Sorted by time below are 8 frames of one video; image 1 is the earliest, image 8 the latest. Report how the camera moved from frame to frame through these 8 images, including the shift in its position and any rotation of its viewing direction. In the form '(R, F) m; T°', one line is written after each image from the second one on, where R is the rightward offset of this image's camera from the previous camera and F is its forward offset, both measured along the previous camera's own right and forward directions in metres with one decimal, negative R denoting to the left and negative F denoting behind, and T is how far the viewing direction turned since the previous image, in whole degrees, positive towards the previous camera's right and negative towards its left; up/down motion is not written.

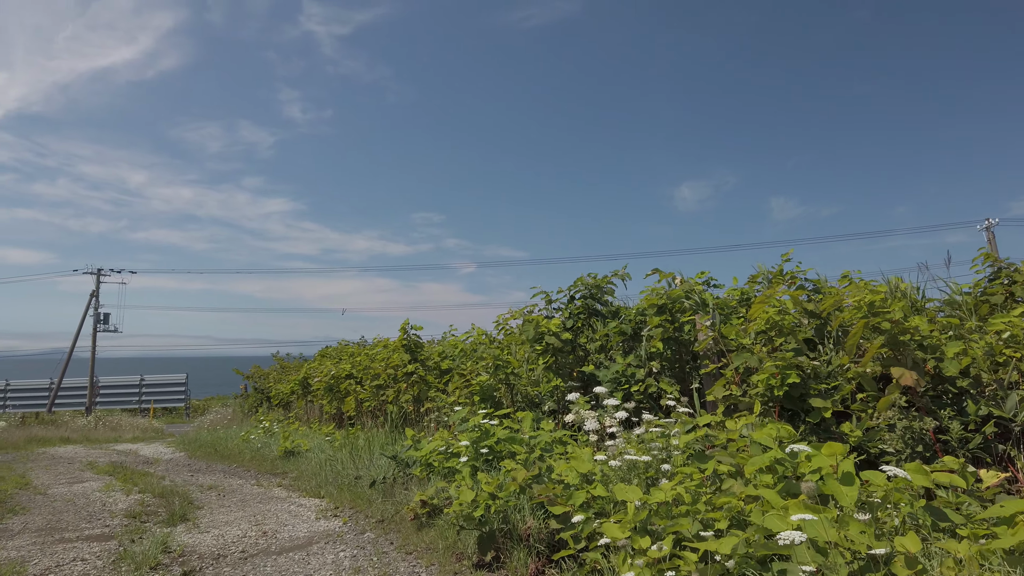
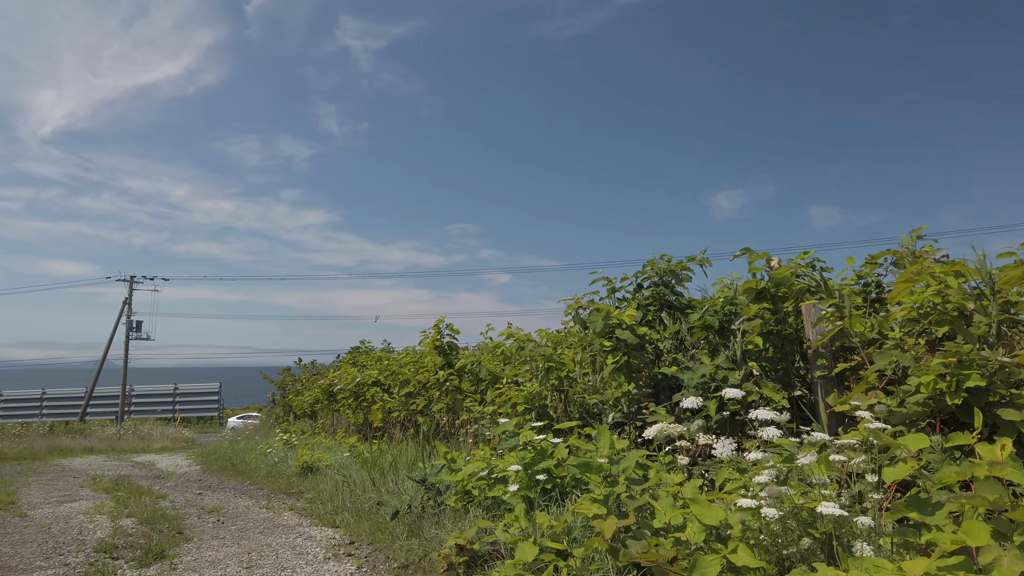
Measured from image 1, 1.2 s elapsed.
(-0.2, +1.2) m; -4°
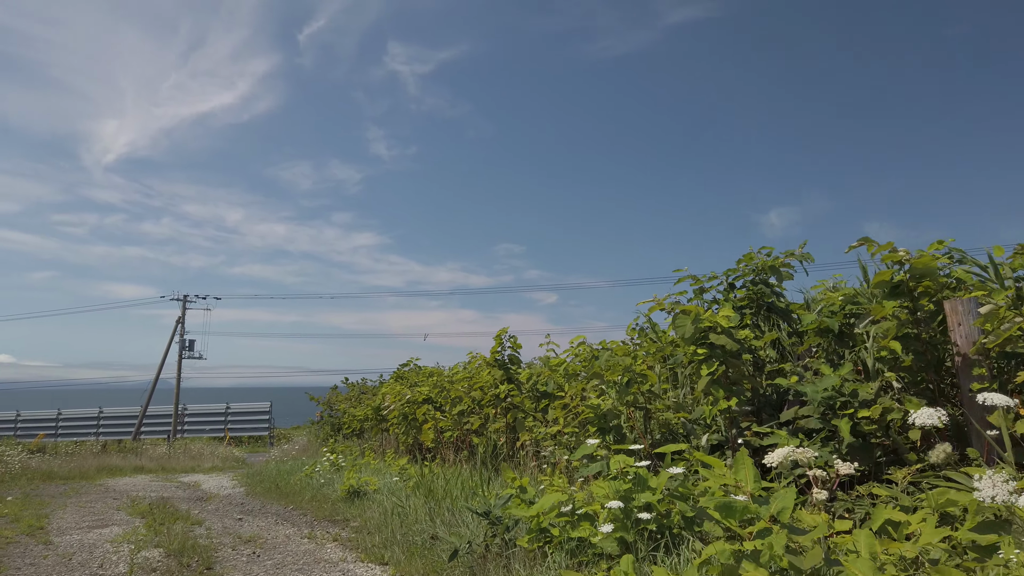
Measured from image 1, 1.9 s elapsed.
(-0.3, +0.7) m; -5°
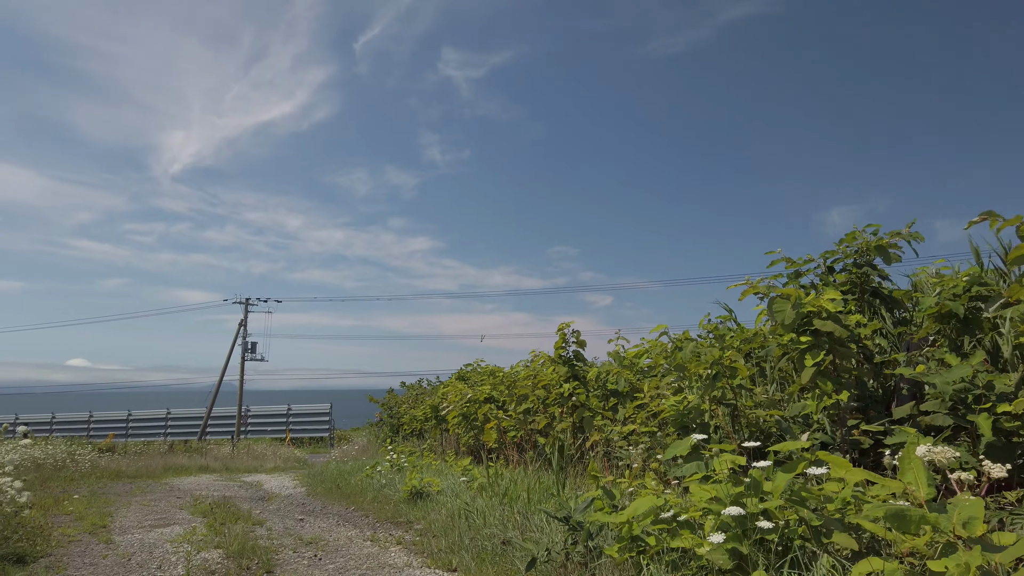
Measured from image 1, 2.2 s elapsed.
(-0.2, +0.5) m; -5°
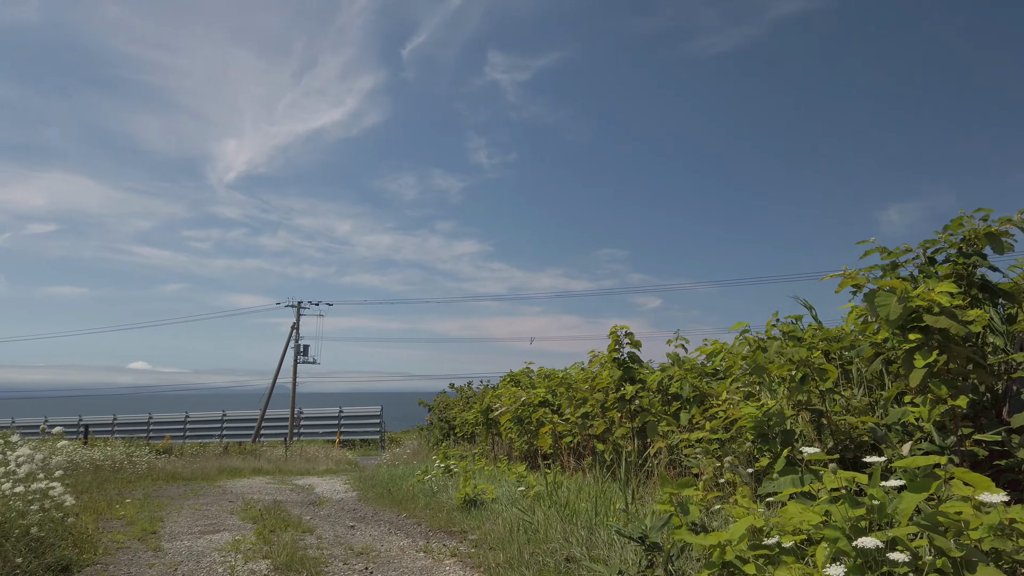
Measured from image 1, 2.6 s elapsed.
(-0.2, +0.4) m; -4°
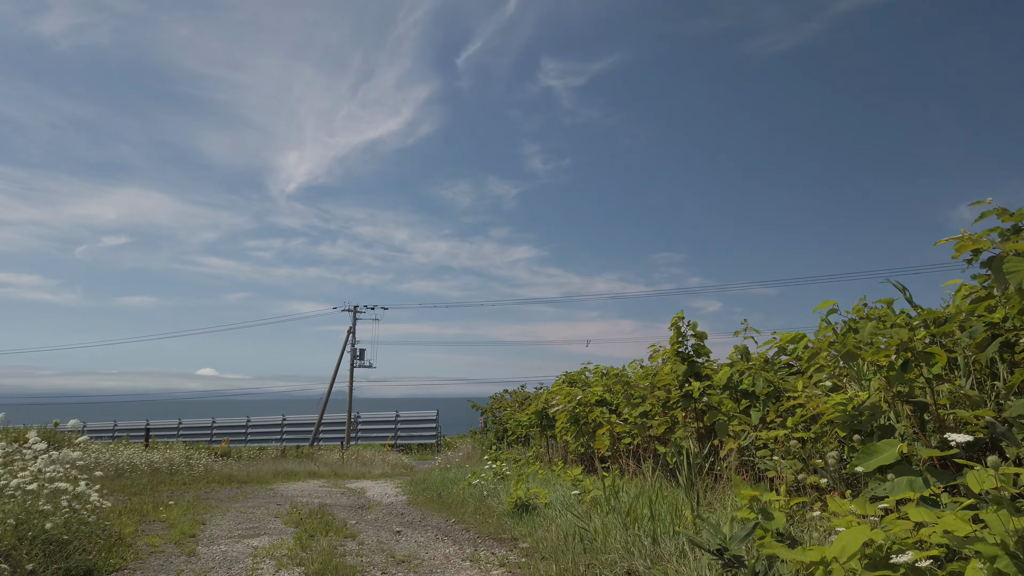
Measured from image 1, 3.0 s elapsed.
(0.0, +0.5) m; -5°
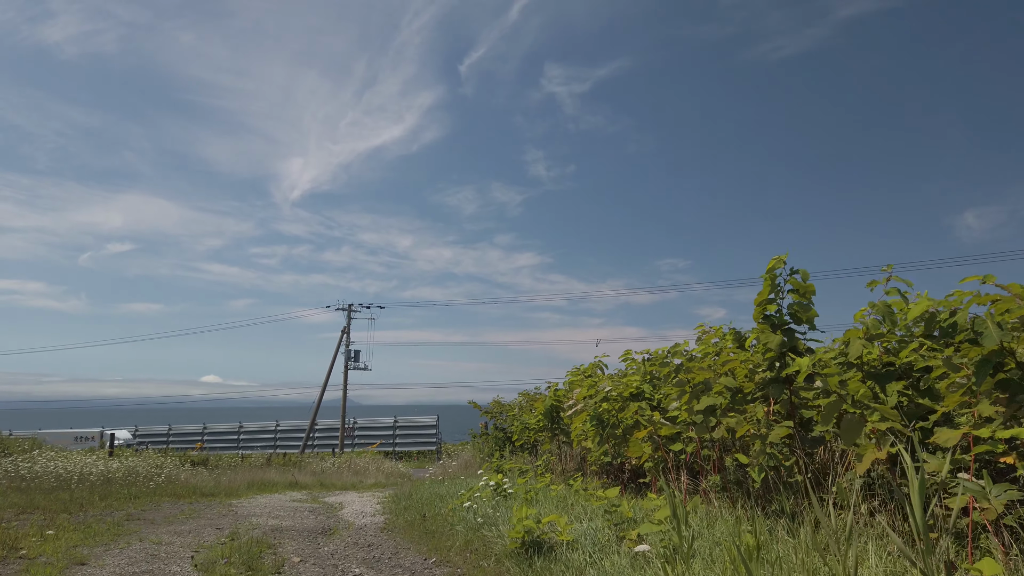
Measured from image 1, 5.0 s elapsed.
(0.0, +1.5) m; -1°
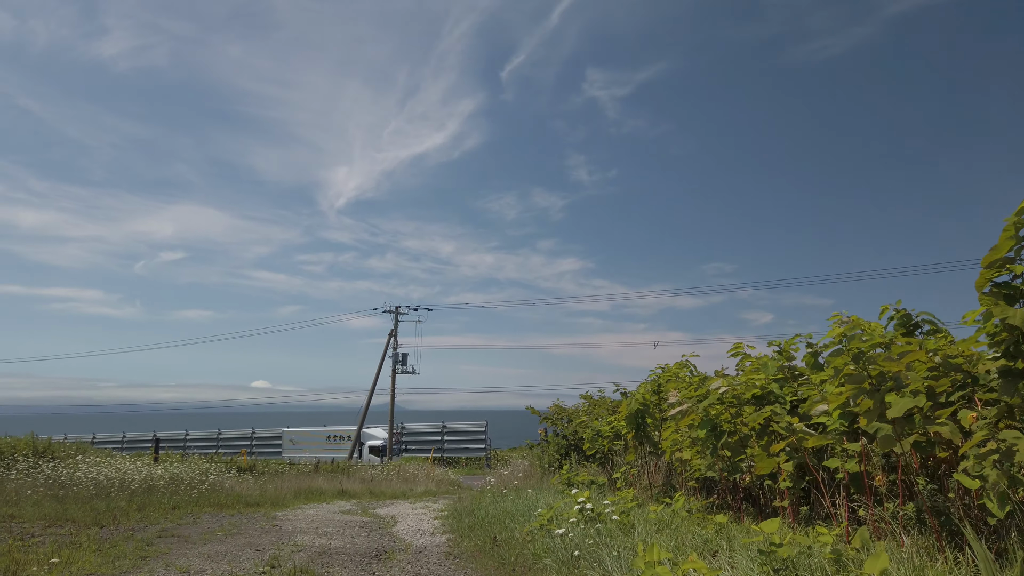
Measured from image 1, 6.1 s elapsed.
(-0.4, +0.9) m; -4°
